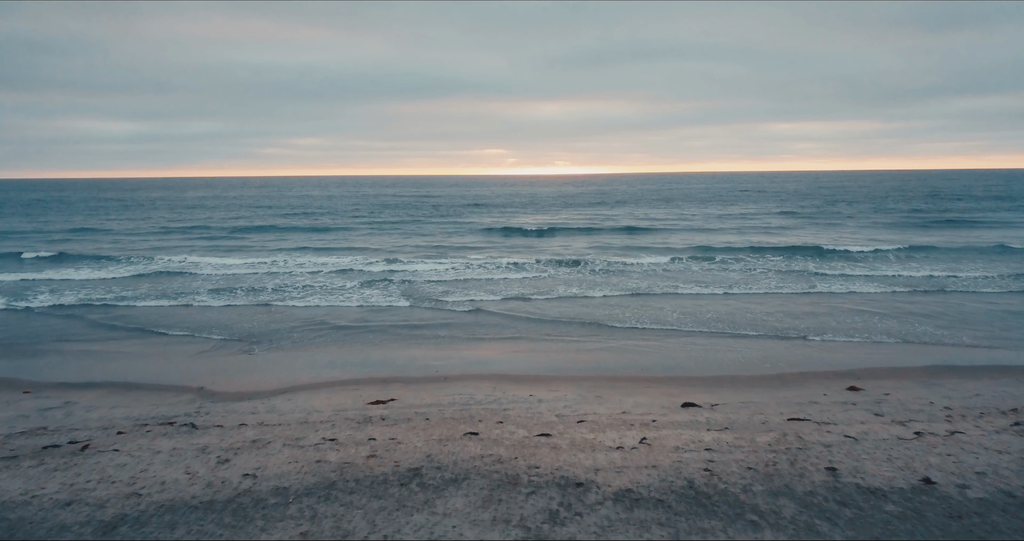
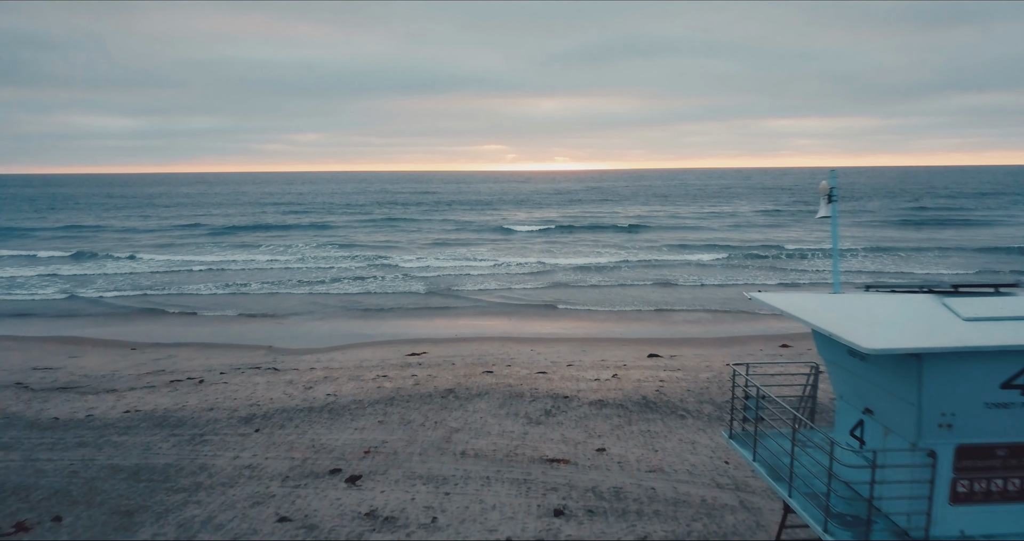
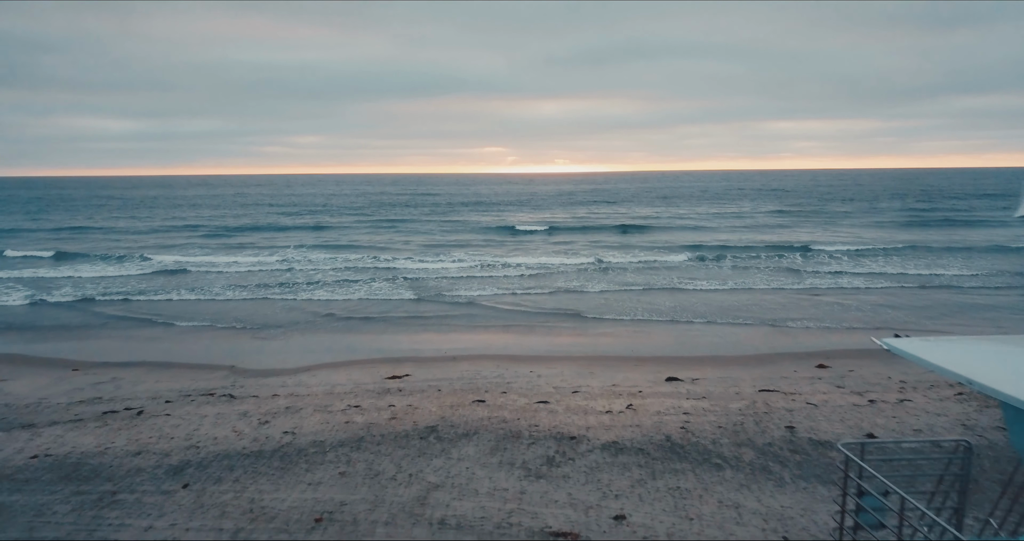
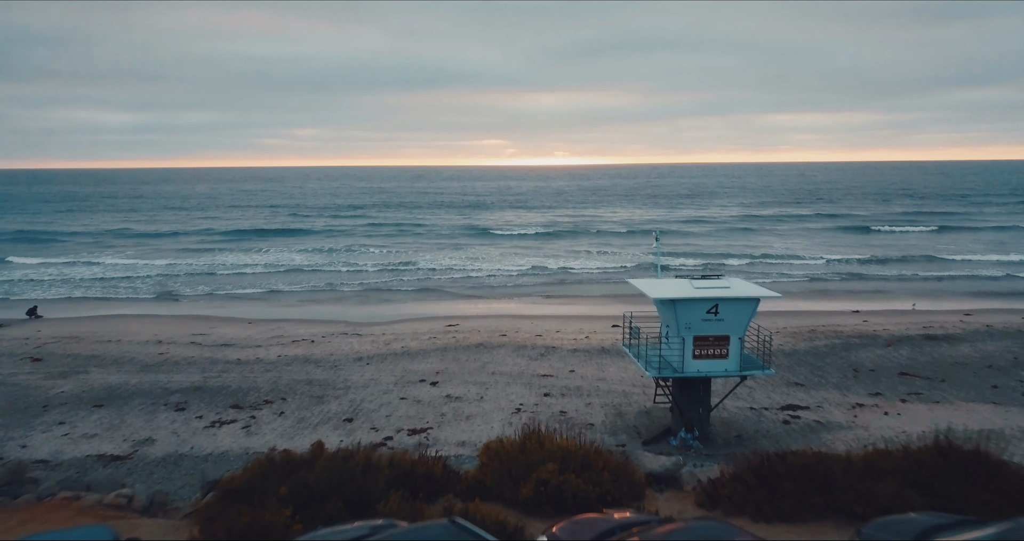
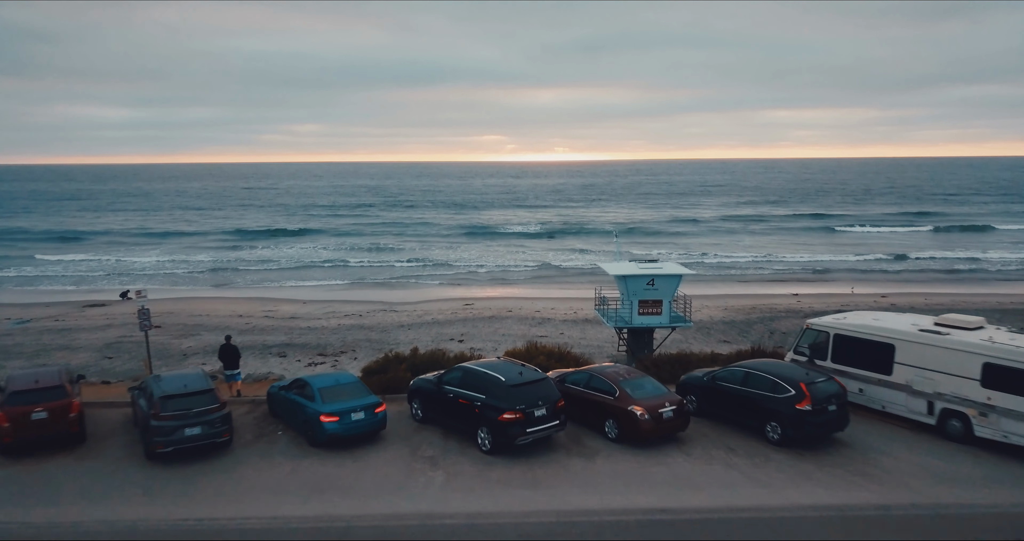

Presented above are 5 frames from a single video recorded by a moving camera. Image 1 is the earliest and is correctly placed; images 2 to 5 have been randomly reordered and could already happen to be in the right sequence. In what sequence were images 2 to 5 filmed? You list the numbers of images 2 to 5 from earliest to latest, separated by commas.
3, 2, 4, 5
